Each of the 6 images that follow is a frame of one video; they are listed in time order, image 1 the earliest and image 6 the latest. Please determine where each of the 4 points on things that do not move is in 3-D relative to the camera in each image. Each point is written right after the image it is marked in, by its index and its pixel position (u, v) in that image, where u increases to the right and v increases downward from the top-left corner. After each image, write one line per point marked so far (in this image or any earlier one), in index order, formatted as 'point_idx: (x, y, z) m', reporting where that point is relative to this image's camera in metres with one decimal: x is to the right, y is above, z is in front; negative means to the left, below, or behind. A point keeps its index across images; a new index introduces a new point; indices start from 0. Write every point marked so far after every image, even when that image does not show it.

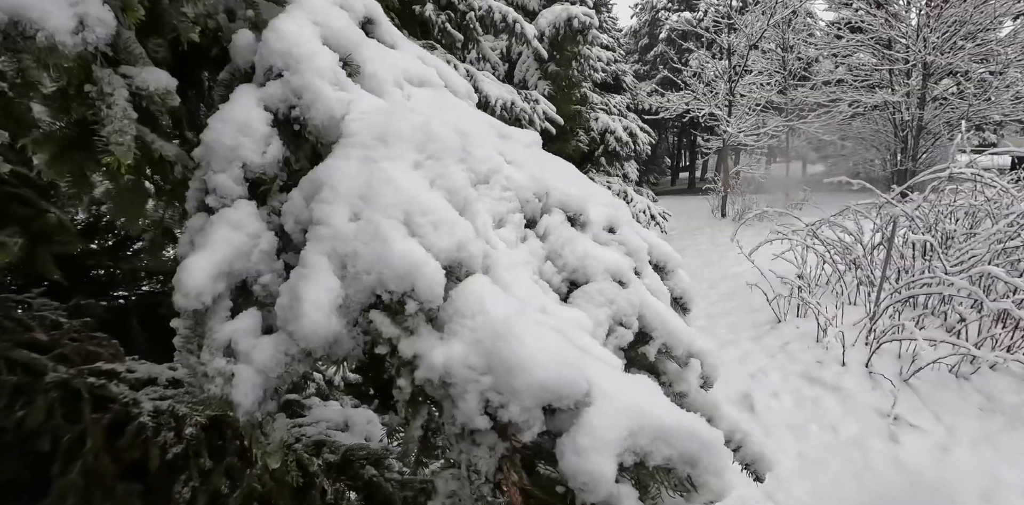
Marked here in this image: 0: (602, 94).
0: (+2.3, +4.0, +12.8) m
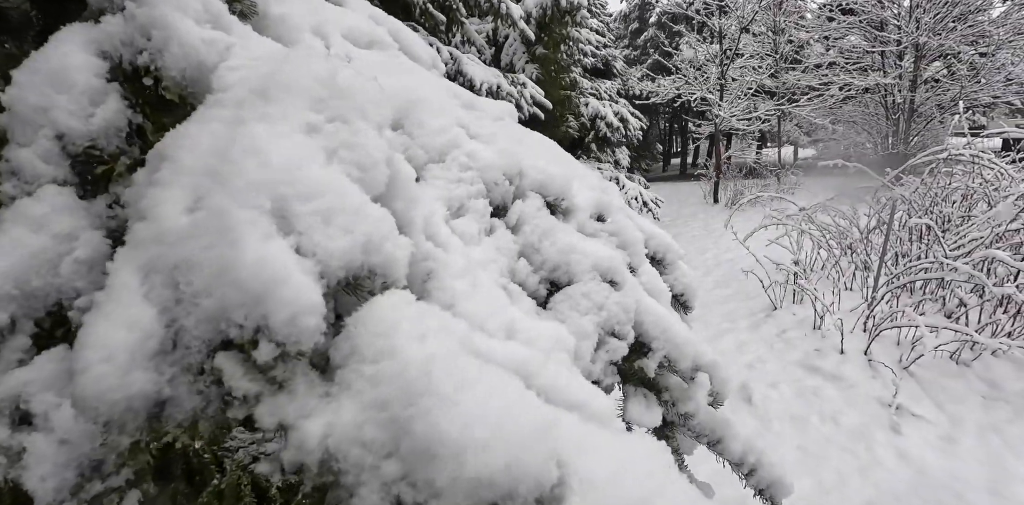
0: (+2.0, +4.3, +12.5) m
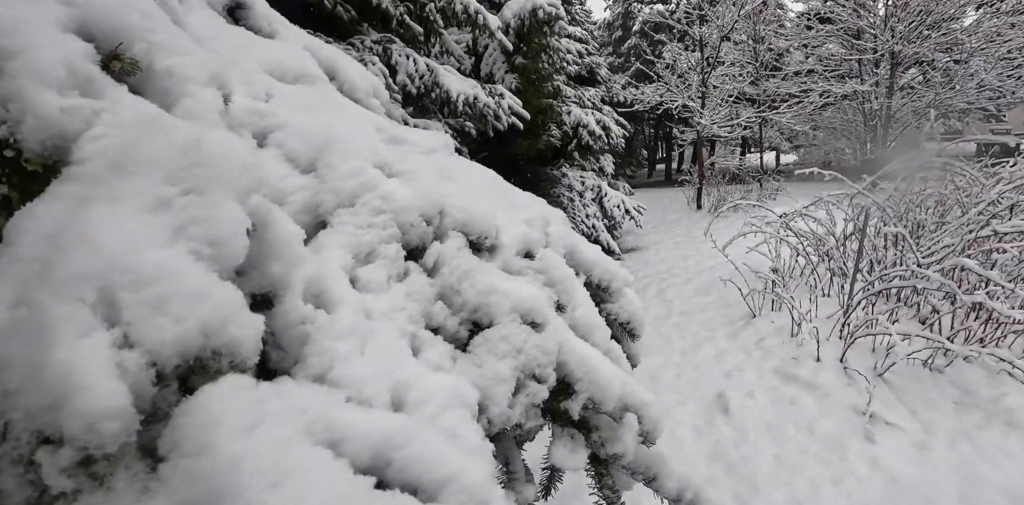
0: (+1.6, +4.1, +12.6) m
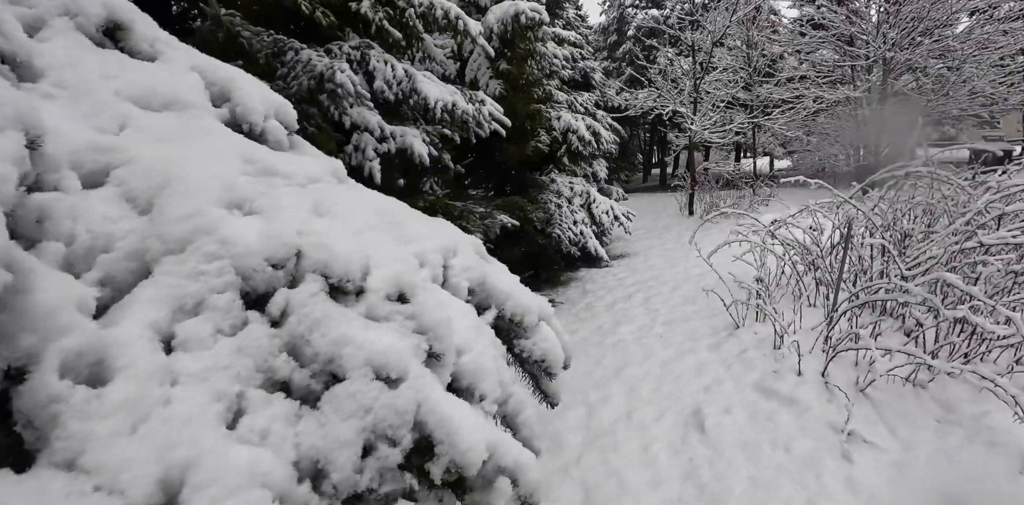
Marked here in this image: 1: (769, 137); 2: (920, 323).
0: (+1.4, +4.0, +12.6) m
1: (+8.8, +4.0, +17.6) m
2: (+3.0, -0.5, +3.7) m
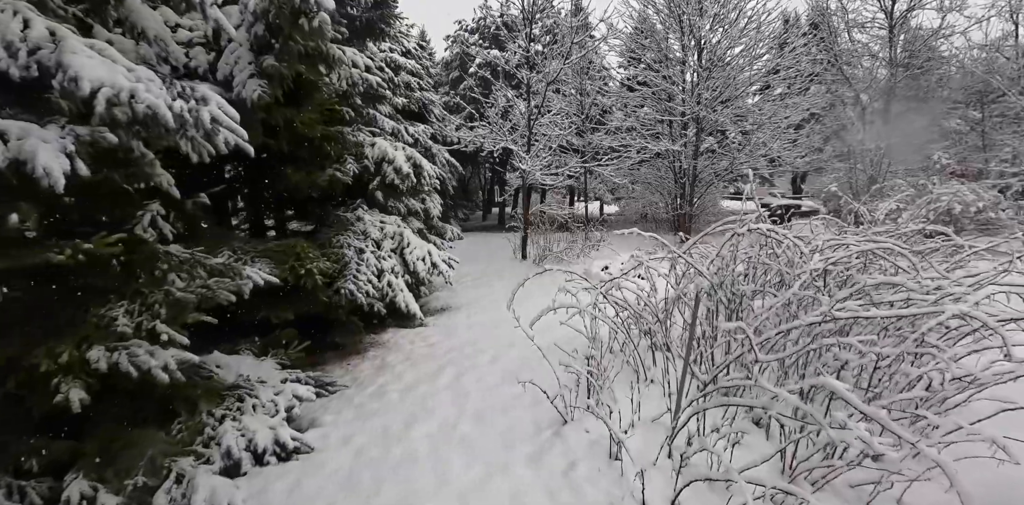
0: (-2.6, +3.0, +11.2) m
1: (+3.1, +2.5, +18.1) m
2: (+1.5, -1.0, +2.9) m
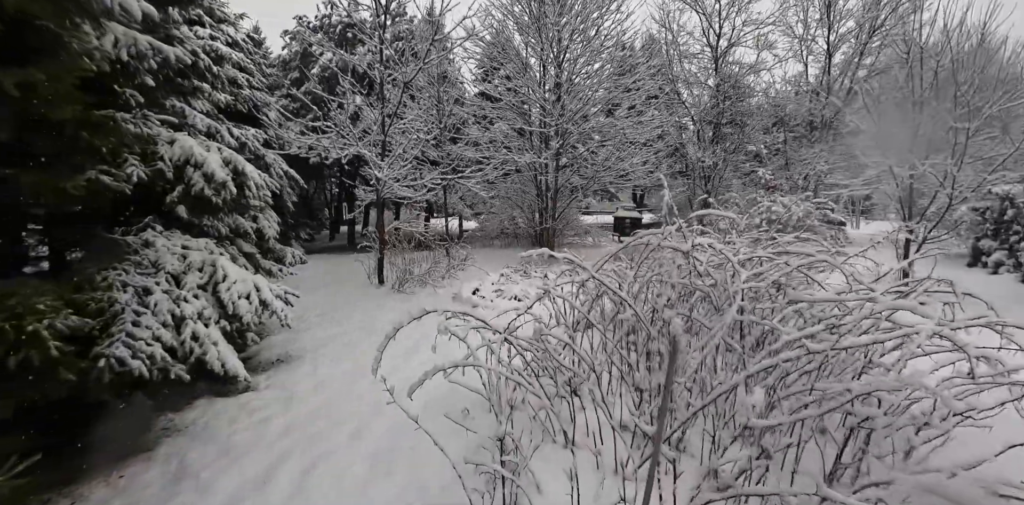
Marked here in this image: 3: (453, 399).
0: (-5.3, +2.4, +9.0) m
1: (-1.8, +1.8, +17.2) m
2: (+1.2, -1.1, +2.1) m
3: (-0.4, -1.1, +3.8) m
